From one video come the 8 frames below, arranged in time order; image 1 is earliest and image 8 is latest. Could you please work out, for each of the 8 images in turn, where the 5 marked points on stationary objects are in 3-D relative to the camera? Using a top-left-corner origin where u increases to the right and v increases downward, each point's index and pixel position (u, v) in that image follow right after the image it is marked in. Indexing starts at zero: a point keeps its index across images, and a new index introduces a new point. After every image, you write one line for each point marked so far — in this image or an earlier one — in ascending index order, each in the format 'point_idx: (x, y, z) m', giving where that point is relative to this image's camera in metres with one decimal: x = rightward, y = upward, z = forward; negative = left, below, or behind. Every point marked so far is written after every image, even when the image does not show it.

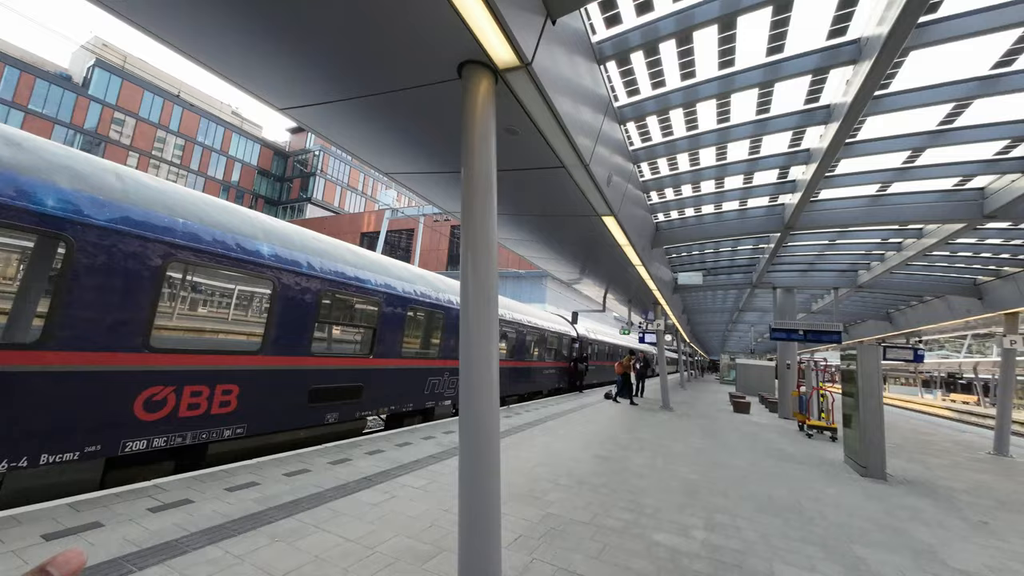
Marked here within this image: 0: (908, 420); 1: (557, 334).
0: (+14.0, -4.7, +15.3) m
1: (+1.9, -1.8, +16.2) m
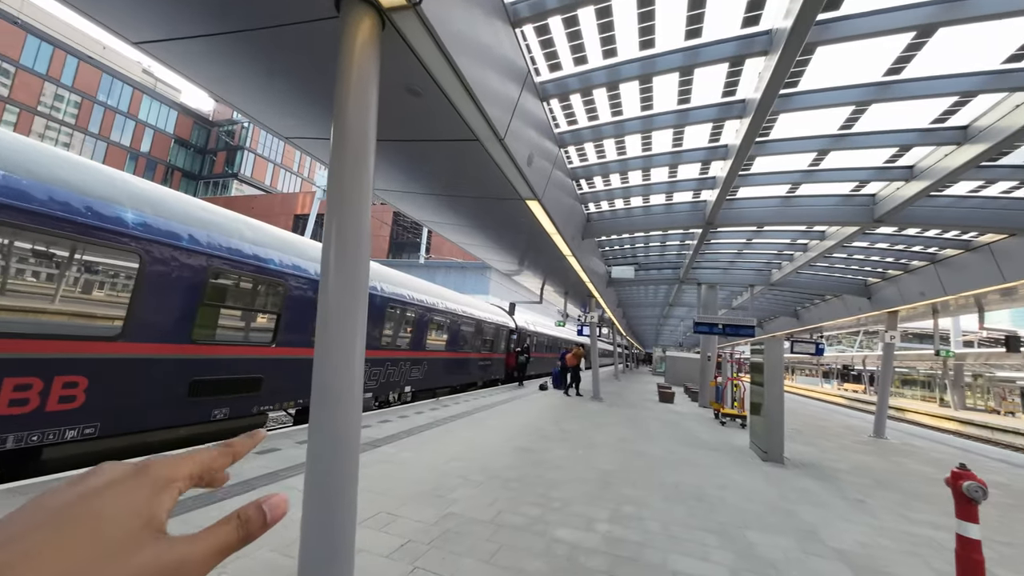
0: (+11.4, -4.6, +16.8) m
1: (-0.6, -1.4, +16.0) m
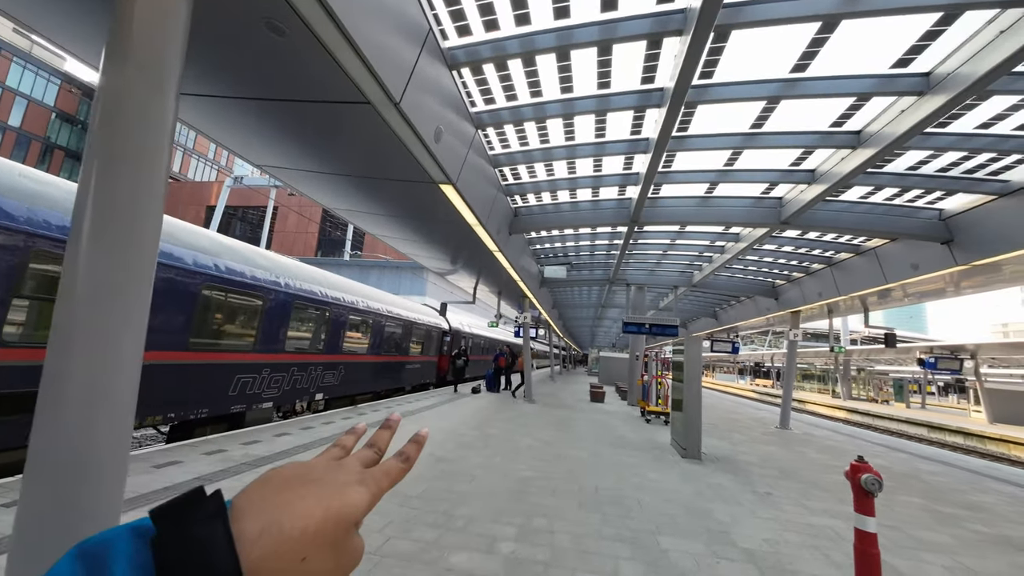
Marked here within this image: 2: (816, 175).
0: (+8.6, -4.6, +17.8) m
1: (-3.2, -1.4, +15.2) m
2: (+4.6, +1.7, +6.6) m
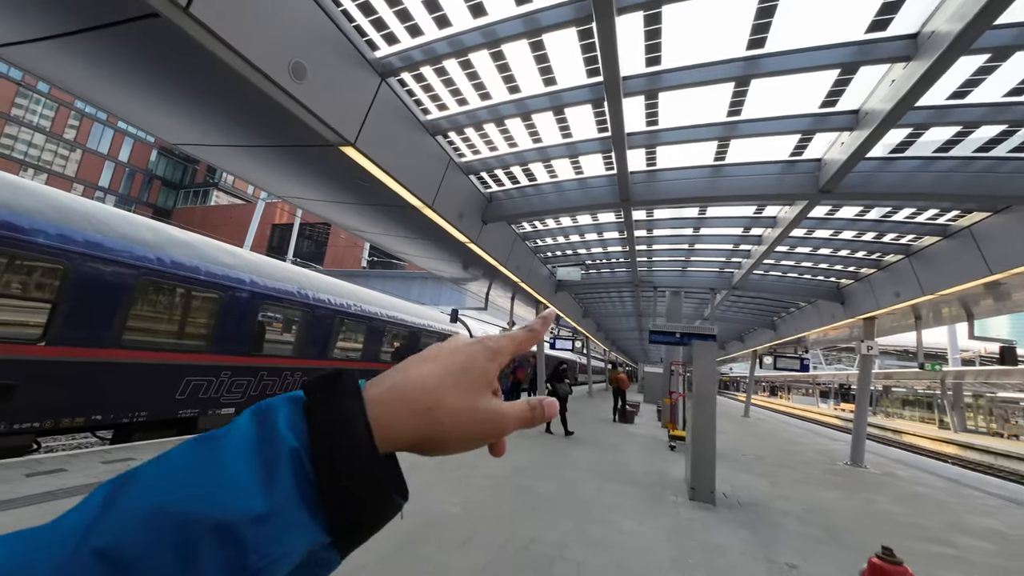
0: (+9.4, -4.8, +15.0) m
1: (-2.6, -1.6, +14.3) m
2: (+3.8, +1.9, +4.8) m
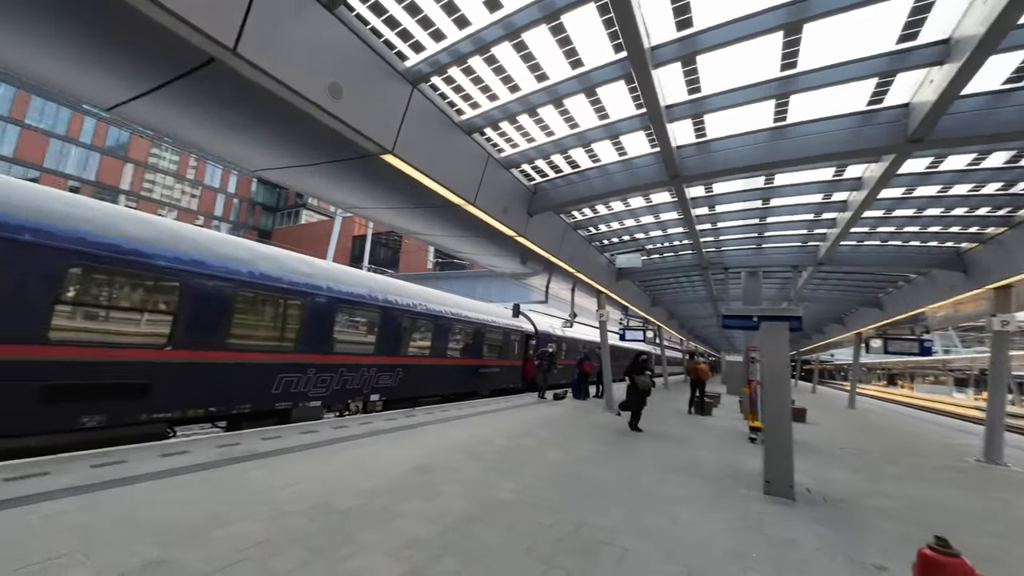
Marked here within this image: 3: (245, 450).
0: (+11.8, -4.0, +13.1) m
1: (-0.3, -1.4, +14.6) m
2: (+4.1, +2.2, +4.1) m
3: (-3.8, -2.3, +6.1) m
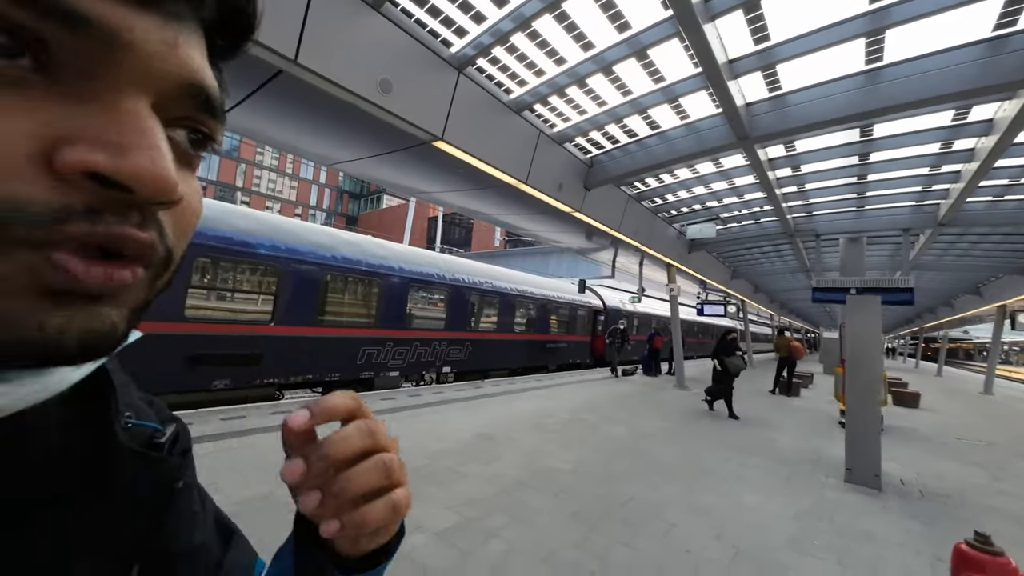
0: (+13.8, -3.1, +11.0) m
1: (+2.1, -0.6, +14.6) m
2: (+4.4, +2.5, +3.2) m
3: (-2.8, -2.0, +6.9) m
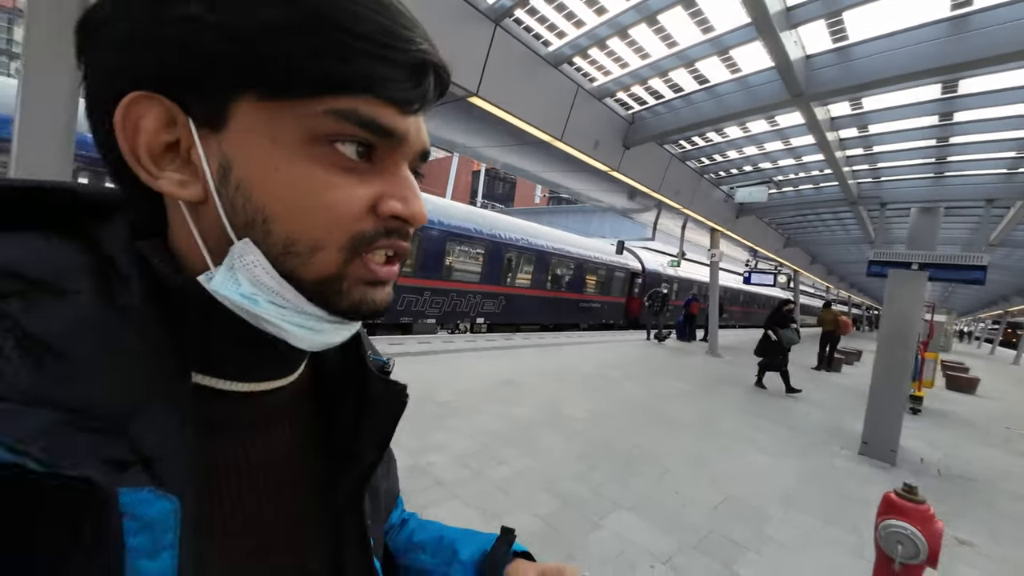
0: (+14.6, -2.8, +9.9) m
1: (+3.5, +0.7, +14.4) m
2: (+4.6, +2.6, +2.6) m
3: (-2.3, -1.2, +7.5) m
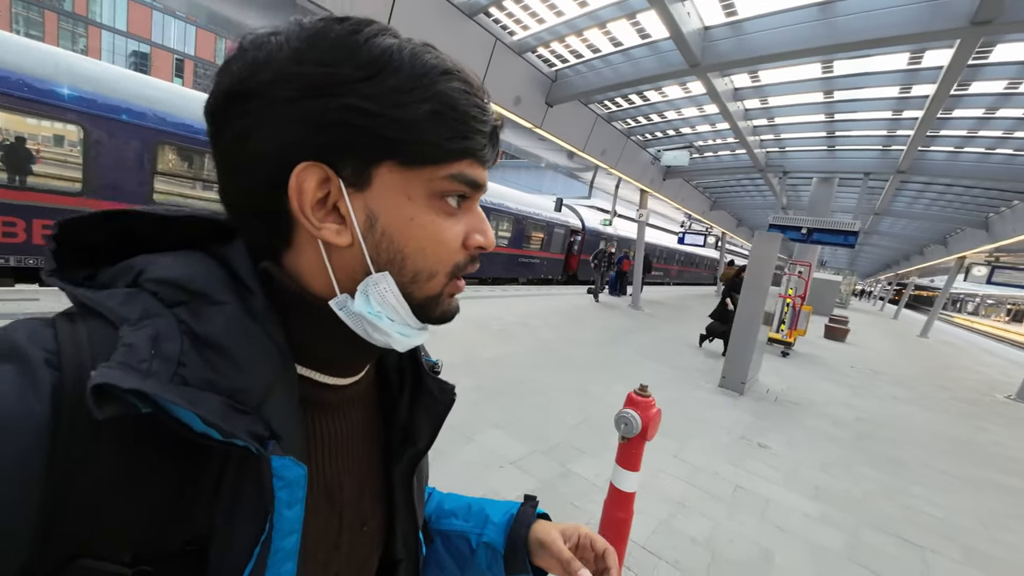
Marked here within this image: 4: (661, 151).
0: (+12.9, -1.9, +11.9) m
1: (+1.5, +2.2, +14.8) m
2: (+3.9, +2.8, +3.1) m
3: (-3.6, -0.3, +7.5) m
4: (+3.5, +3.0, +9.6) m
